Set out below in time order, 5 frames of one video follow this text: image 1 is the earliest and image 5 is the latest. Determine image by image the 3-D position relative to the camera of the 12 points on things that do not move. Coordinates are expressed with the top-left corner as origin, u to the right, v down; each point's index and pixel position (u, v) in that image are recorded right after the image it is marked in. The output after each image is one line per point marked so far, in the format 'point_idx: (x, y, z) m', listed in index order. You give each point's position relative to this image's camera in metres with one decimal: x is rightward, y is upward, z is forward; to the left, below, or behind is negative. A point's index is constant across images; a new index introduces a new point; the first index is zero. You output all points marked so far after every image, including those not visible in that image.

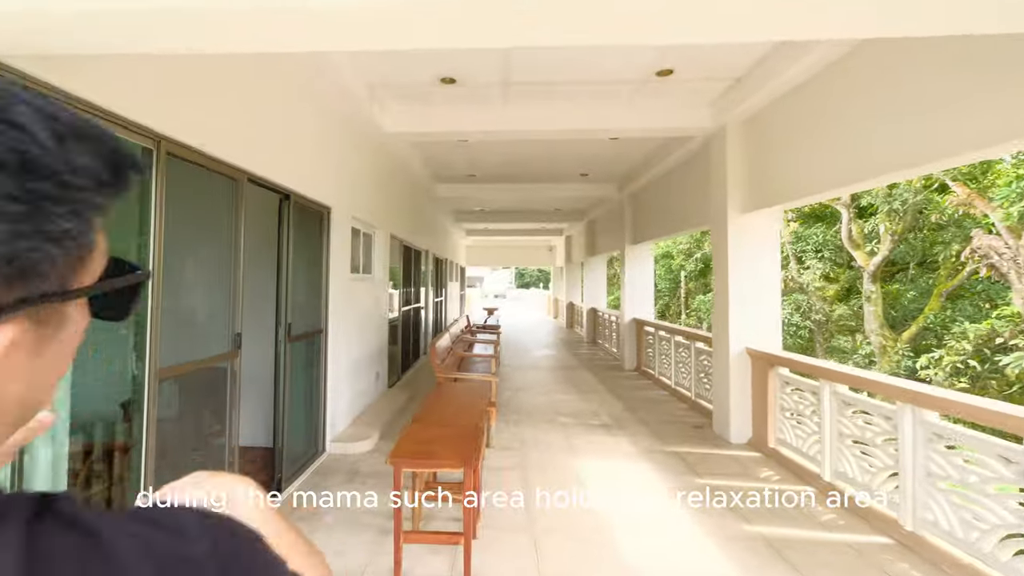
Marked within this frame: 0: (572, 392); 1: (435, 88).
0: (+0.5, -0.9, +5.0) m
1: (-0.5, +1.3, +3.4) m
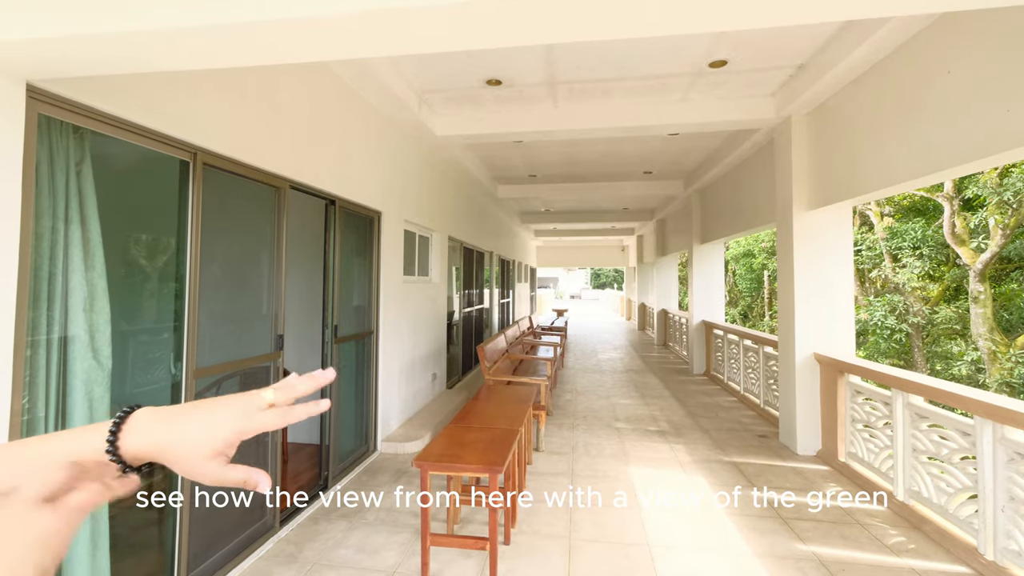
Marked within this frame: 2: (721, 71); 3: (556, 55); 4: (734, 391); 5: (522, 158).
0: (+1.0, -0.9, +4.9) m
1: (-0.2, +1.3, +3.5) m
2: (+1.2, +1.2, +3.2) m
3: (+0.2, +1.2, +3.0) m
4: (+1.9, -0.9, +5.3) m
5: (+0.1, +1.2, +5.0) m
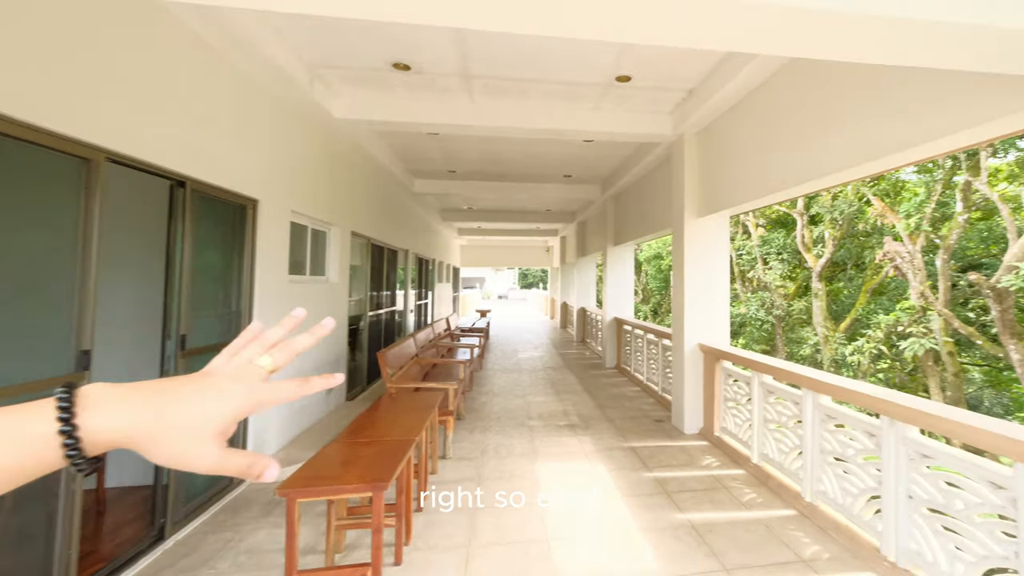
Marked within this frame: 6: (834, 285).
0: (+0.3, -0.9, +5.1) m
1: (-0.7, +1.3, +3.6) m
2: (+0.7, +1.2, +3.4) m
3: (-0.2, +1.3, +3.1) m
4: (+1.2, -0.9, +5.6) m
5: (-0.6, +1.2, +5.1) m
6: (+4.2, 0.0, +7.6) m
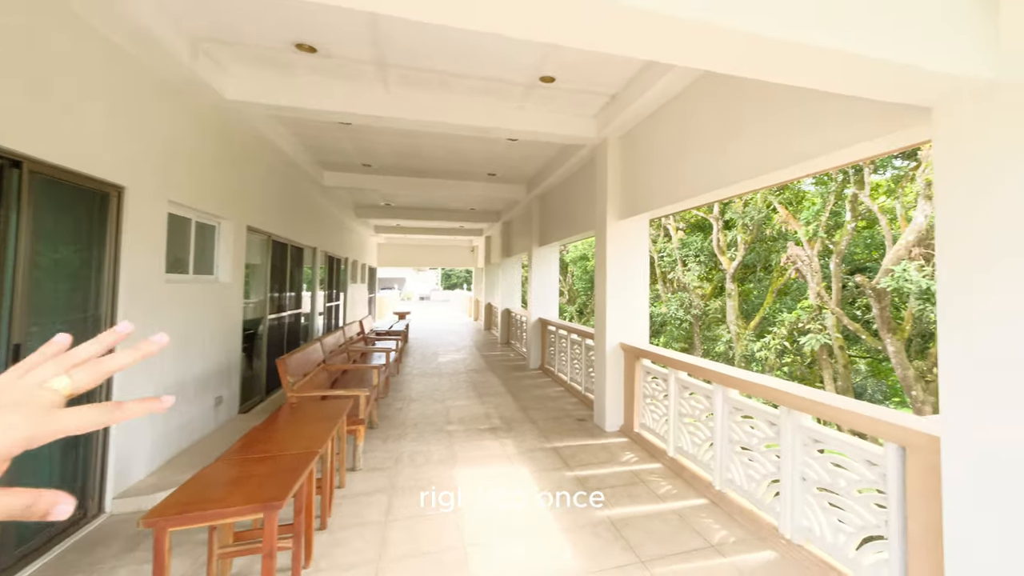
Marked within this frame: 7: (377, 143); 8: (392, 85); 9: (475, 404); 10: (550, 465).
0: (-0.3, -0.9, +4.7) m
1: (-1.1, +1.3, +3.0) m
2: (+0.3, +1.2, +3.1) m
3: (-0.6, +1.2, +2.7) m
4: (+0.5, -0.9, +5.3) m
5: (-1.3, +1.2, +4.6) m
6: (+3.2, 0.0, +7.7) m
7: (-1.0, +1.2, +4.4) m
8: (-0.7, +1.2, +3.4) m
9: (-0.2, -1.0, +4.4) m
10: (+0.2, -1.0, +3.3) m
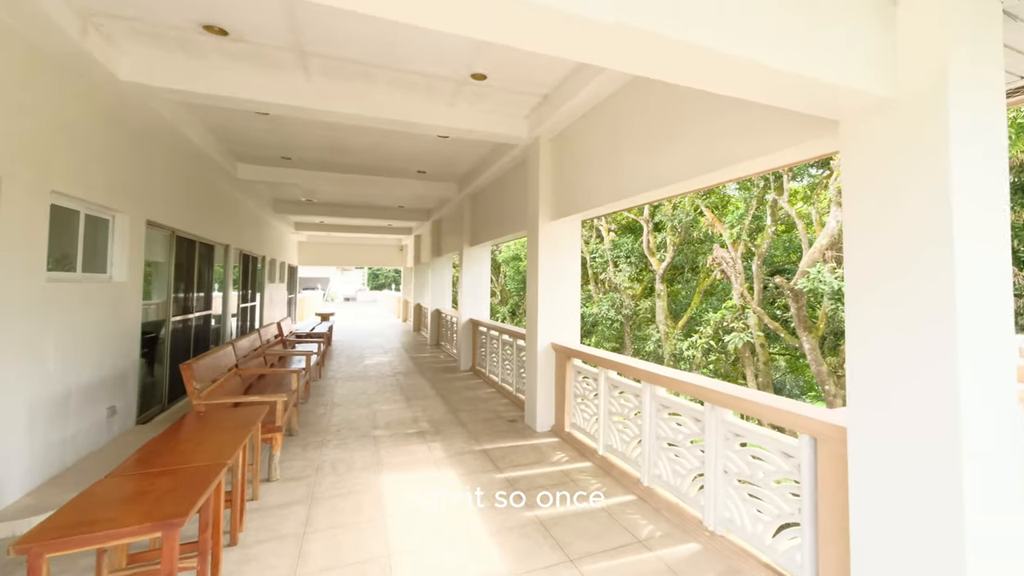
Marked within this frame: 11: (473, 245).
0: (-0.9, -0.9, +4.6) m
1: (-1.5, +1.3, +2.8) m
2: (-0.1, +1.2, +3.0) m
3: (-0.9, +1.2, +2.5) m
4: (-0.2, -0.9, +5.2) m
5: (-1.8, +1.2, +4.3) m
6: (+2.2, 0.0, +7.9) m
7: (-1.6, +1.2, +4.2) m
8: (-1.1, +1.2, +3.2) m
9: (-0.8, -1.0, +4.2) m
10: (-0.2, -1.0, +3.2) m
11: (-0.4, +0.5, +5.9) m
